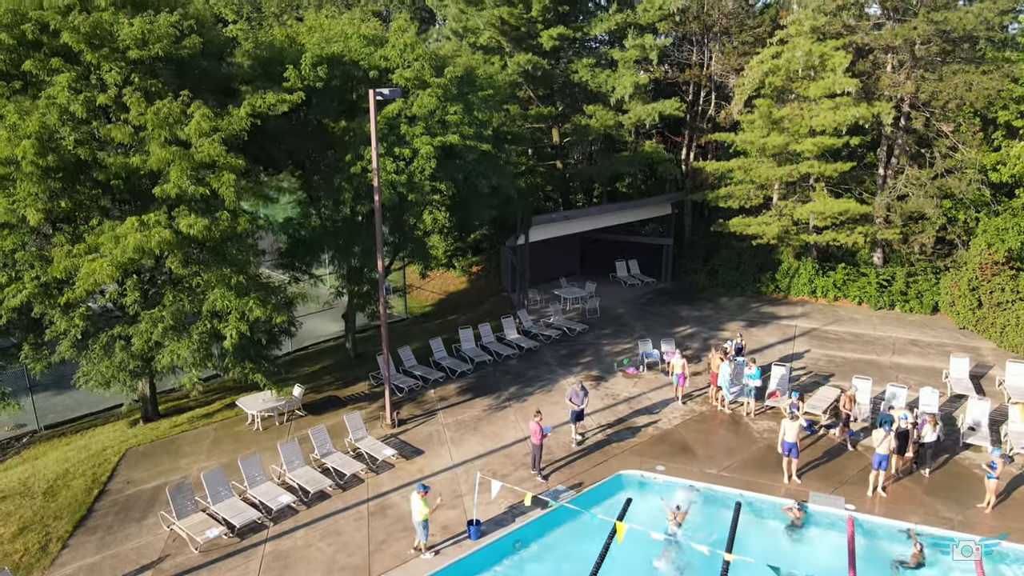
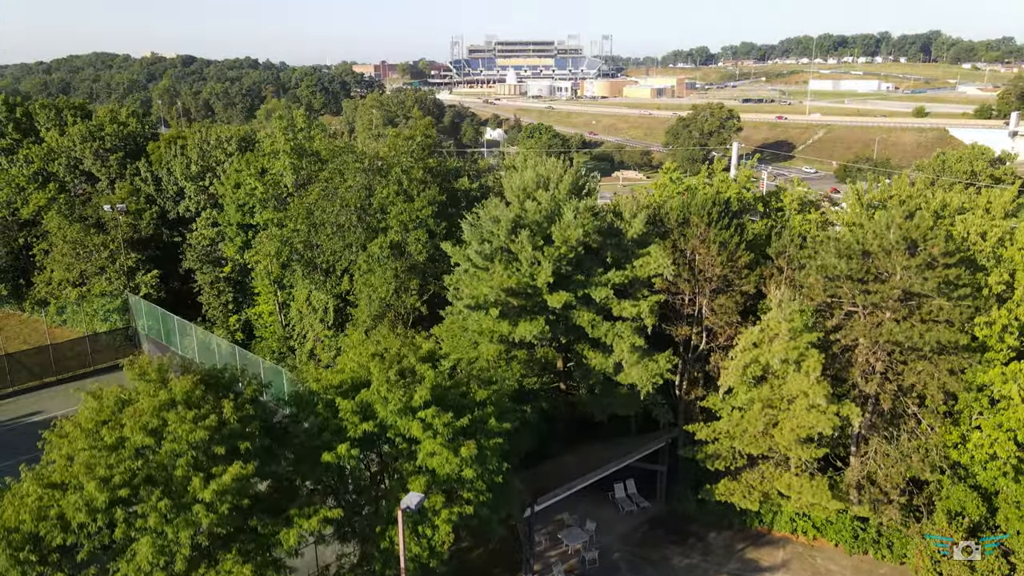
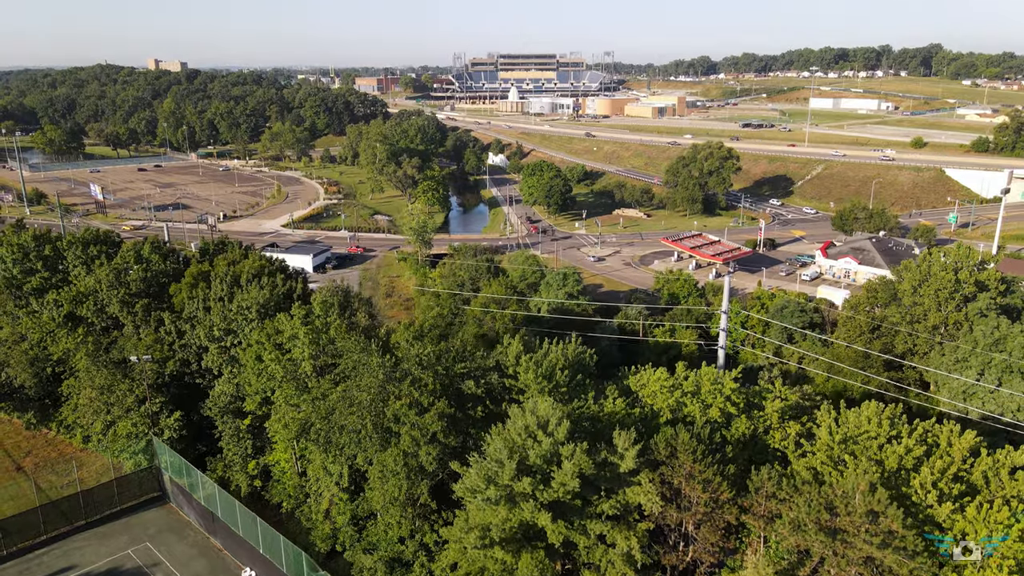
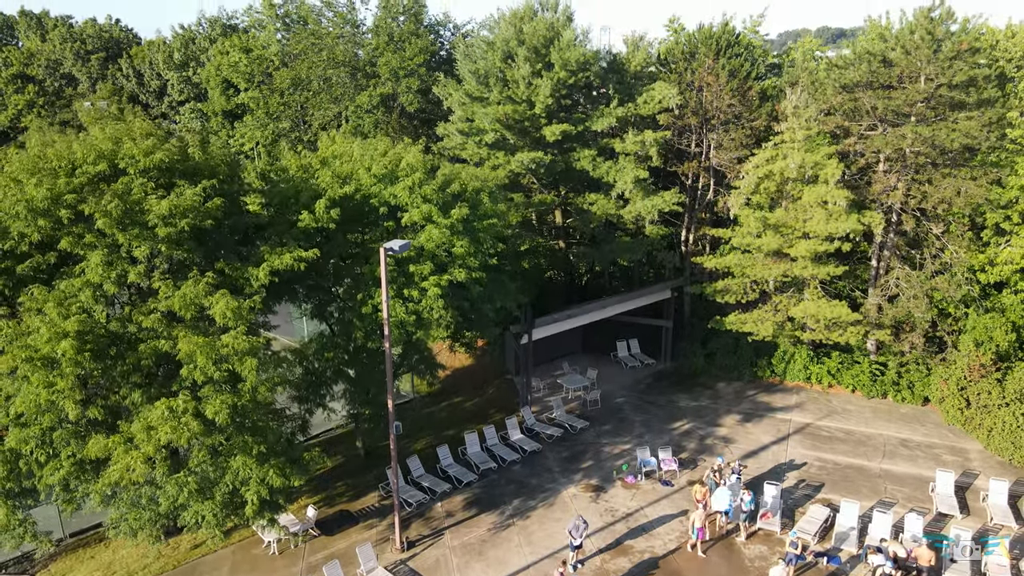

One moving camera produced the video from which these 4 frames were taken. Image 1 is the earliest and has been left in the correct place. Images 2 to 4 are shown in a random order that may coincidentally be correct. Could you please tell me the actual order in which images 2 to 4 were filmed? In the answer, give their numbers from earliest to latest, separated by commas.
4, 2, 3
